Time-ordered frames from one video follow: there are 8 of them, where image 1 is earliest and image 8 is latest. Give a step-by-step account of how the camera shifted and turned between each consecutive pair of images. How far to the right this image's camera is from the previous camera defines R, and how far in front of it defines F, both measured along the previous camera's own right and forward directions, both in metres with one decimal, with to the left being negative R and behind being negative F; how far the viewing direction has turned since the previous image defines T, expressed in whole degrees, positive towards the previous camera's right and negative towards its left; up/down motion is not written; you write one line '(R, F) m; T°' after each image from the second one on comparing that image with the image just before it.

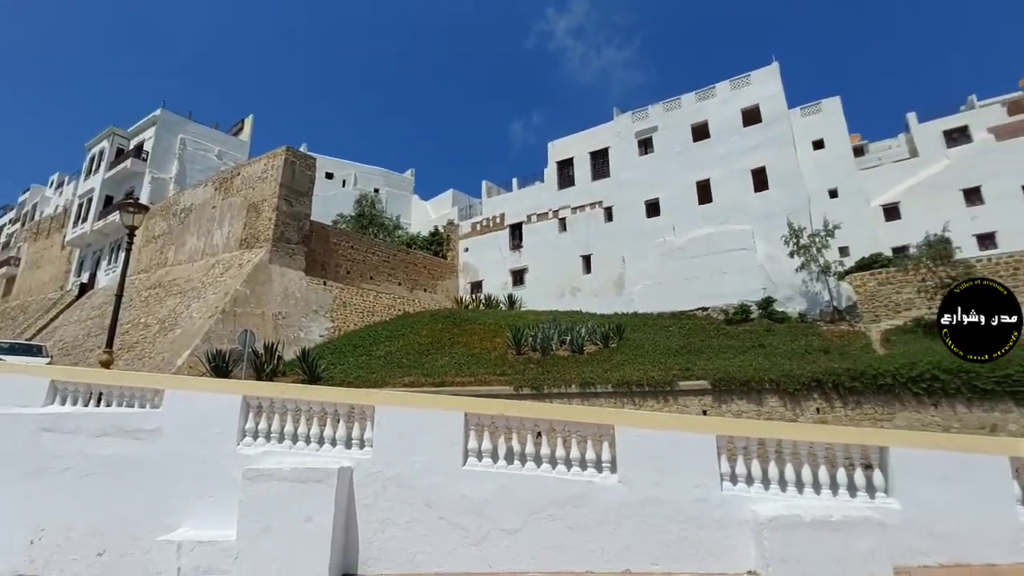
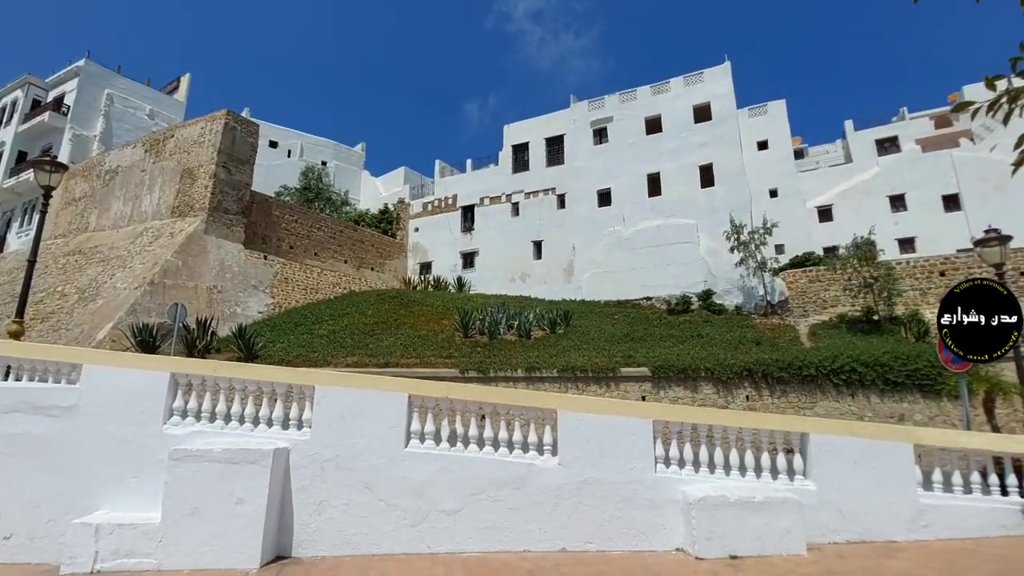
(0.0, 0.0) m; +6°
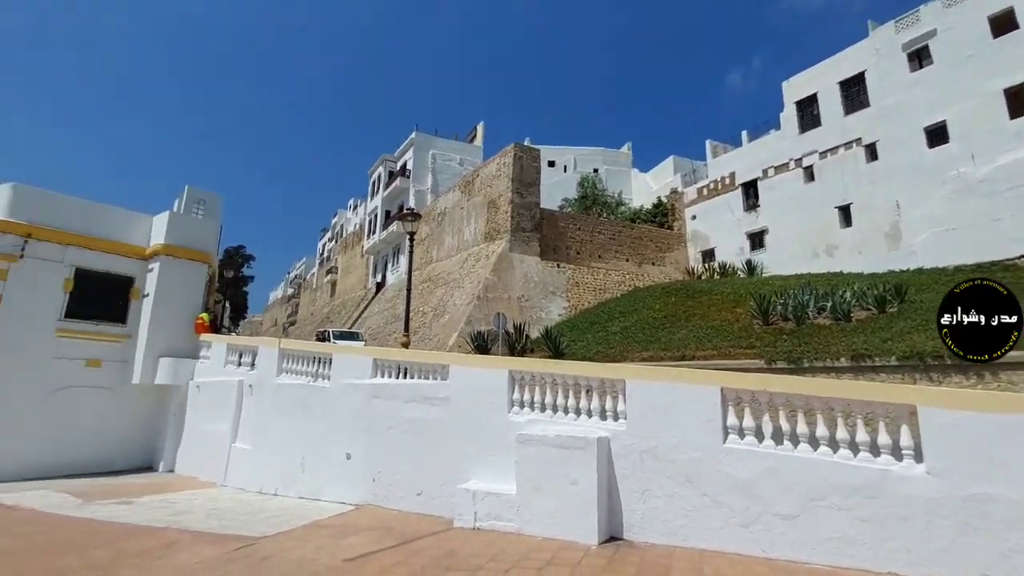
(-0.2, -0.2) m; -30°
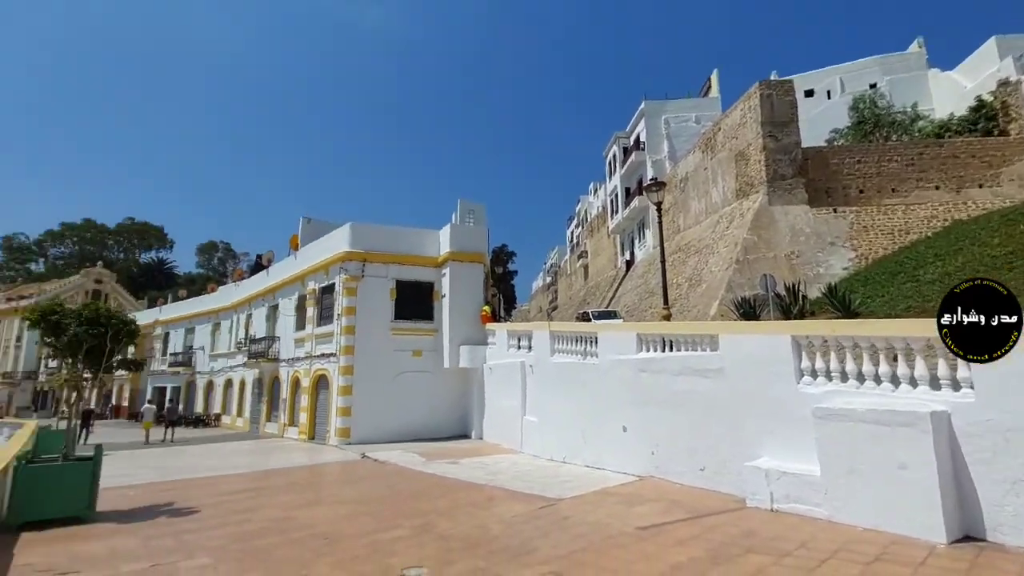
(-0.1, 0.0) m; -27°
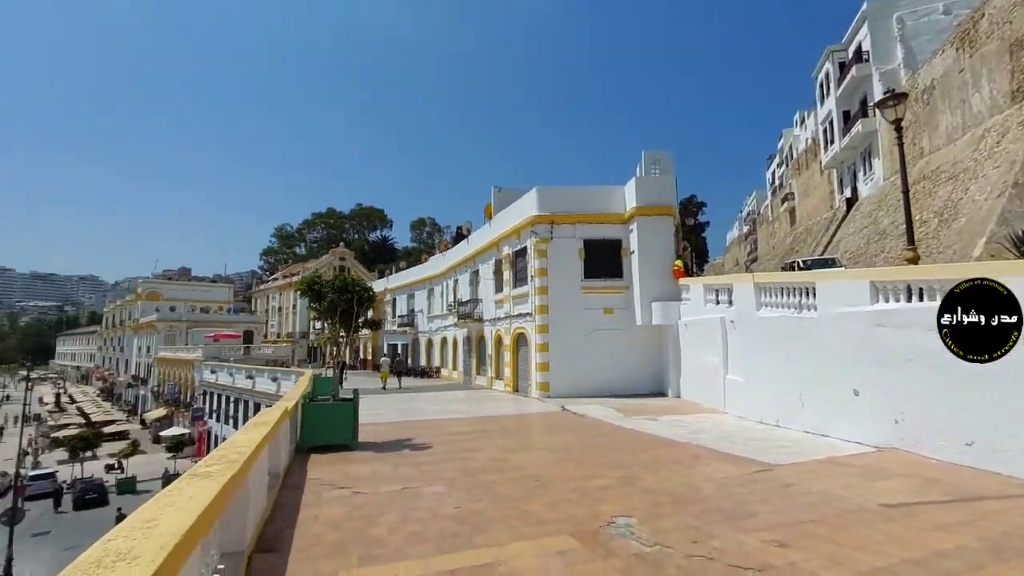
(-0.1, 0.0) m; -21°
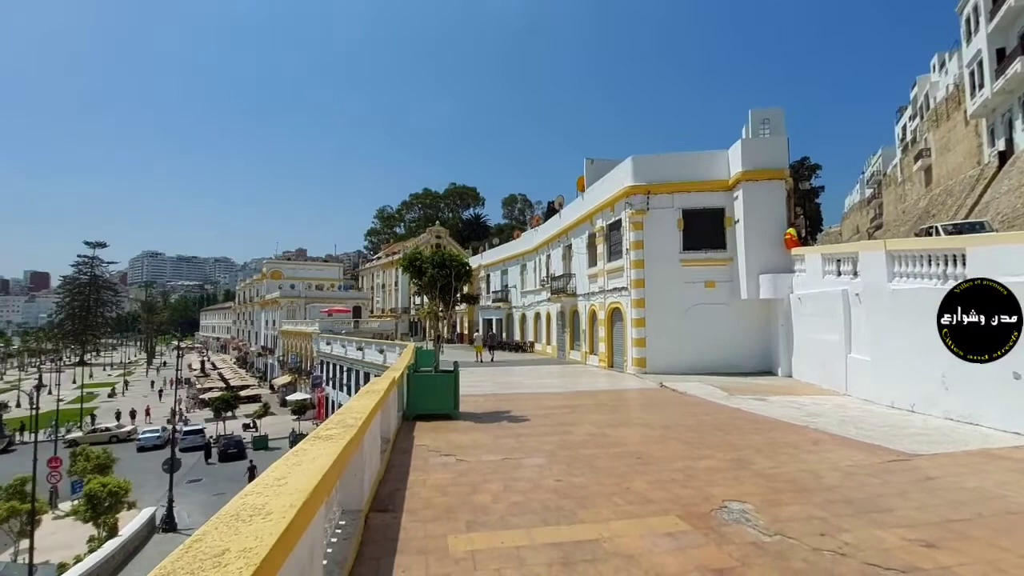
(-0.1, +0.1) m; -10°
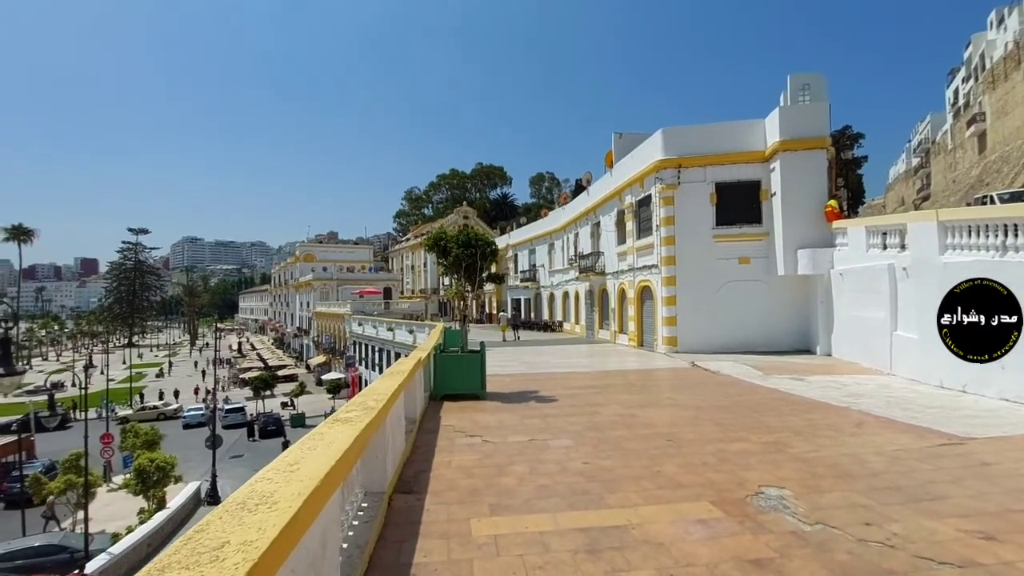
(0.0, +0.2) m; -3°
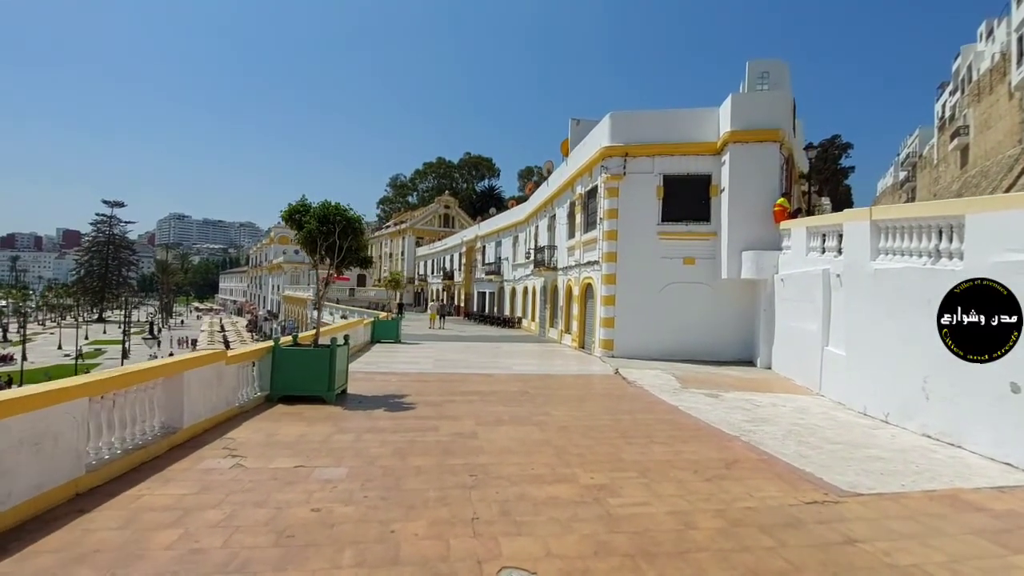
(+1.9, +1.4) m; +1°
